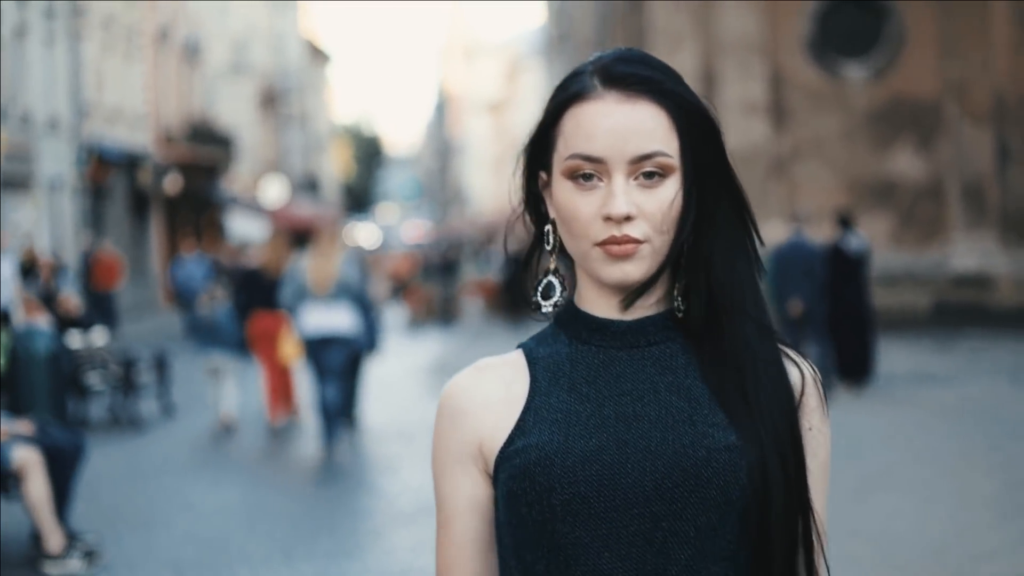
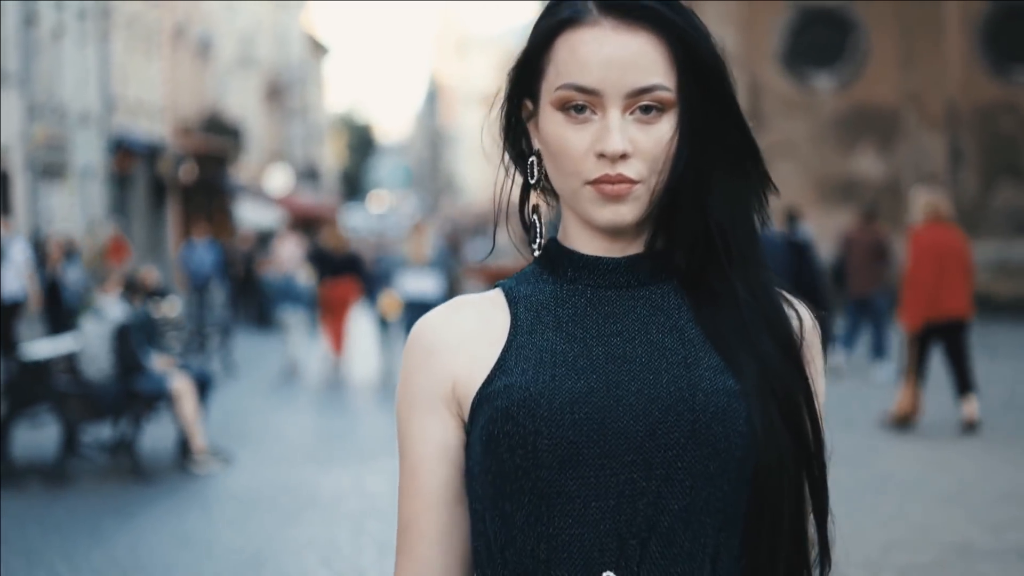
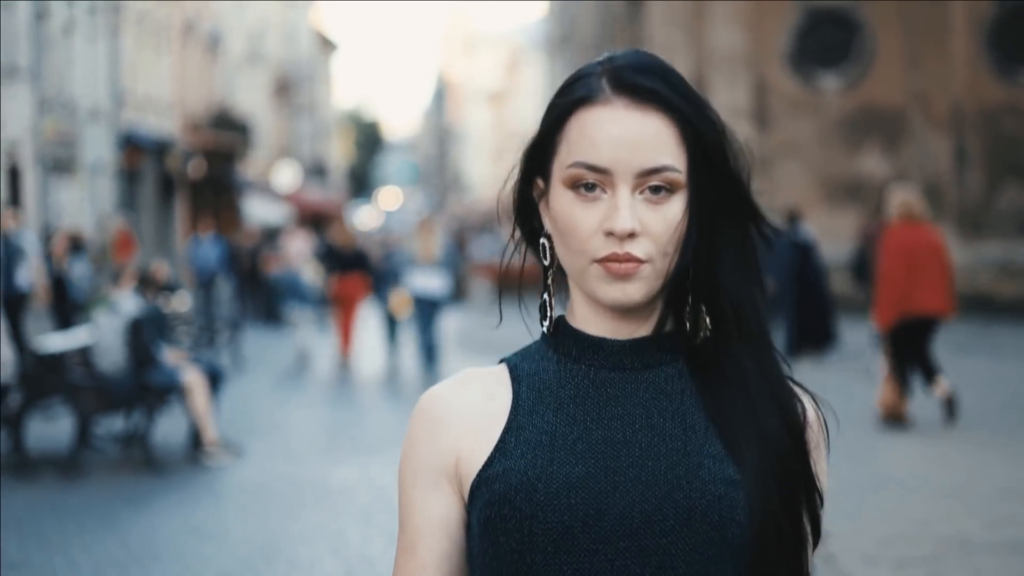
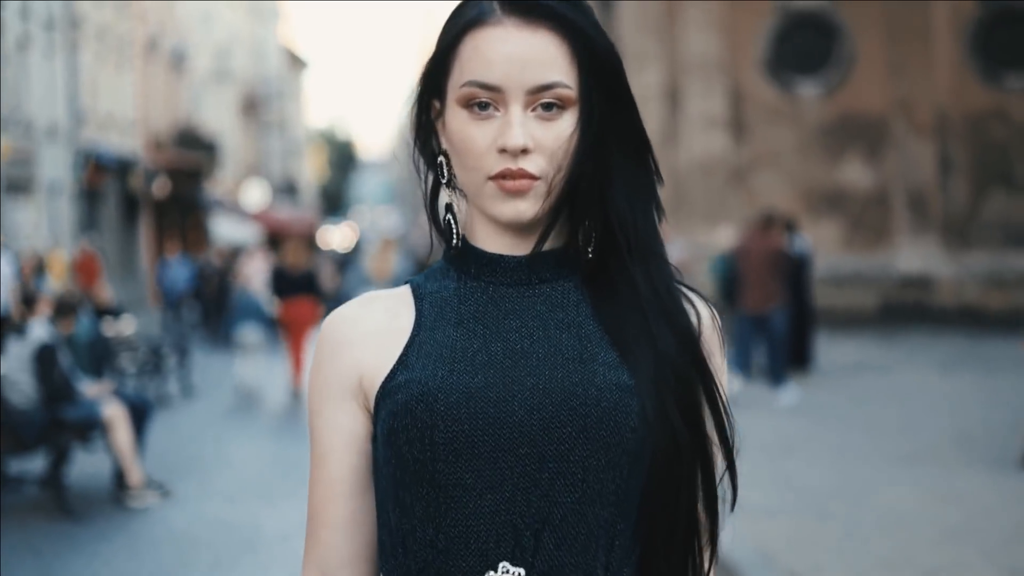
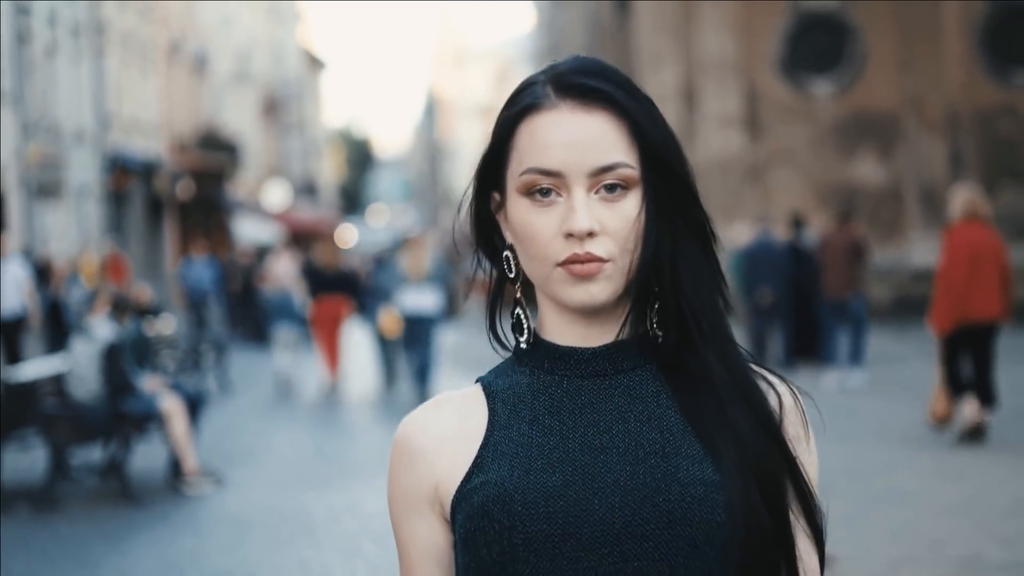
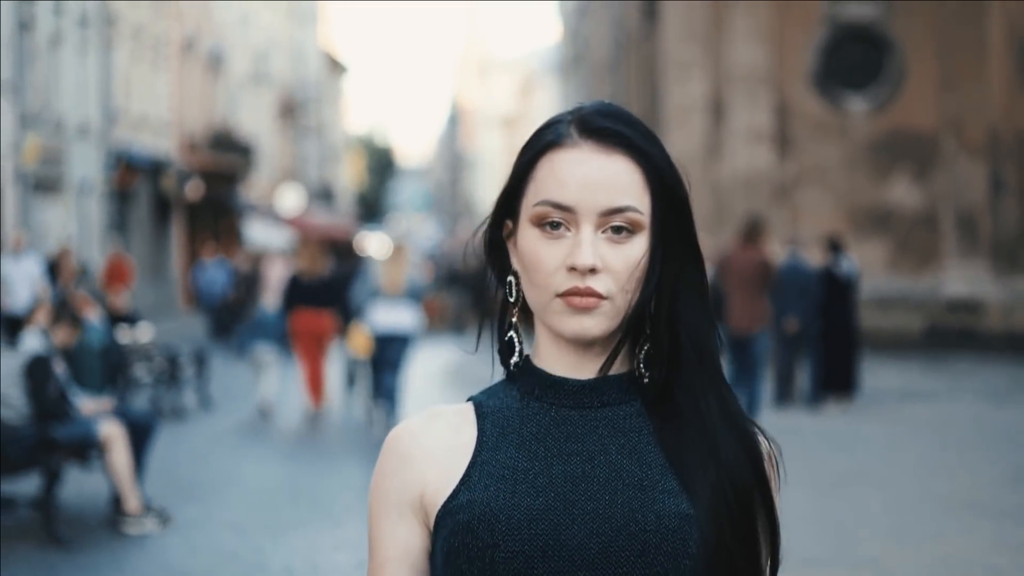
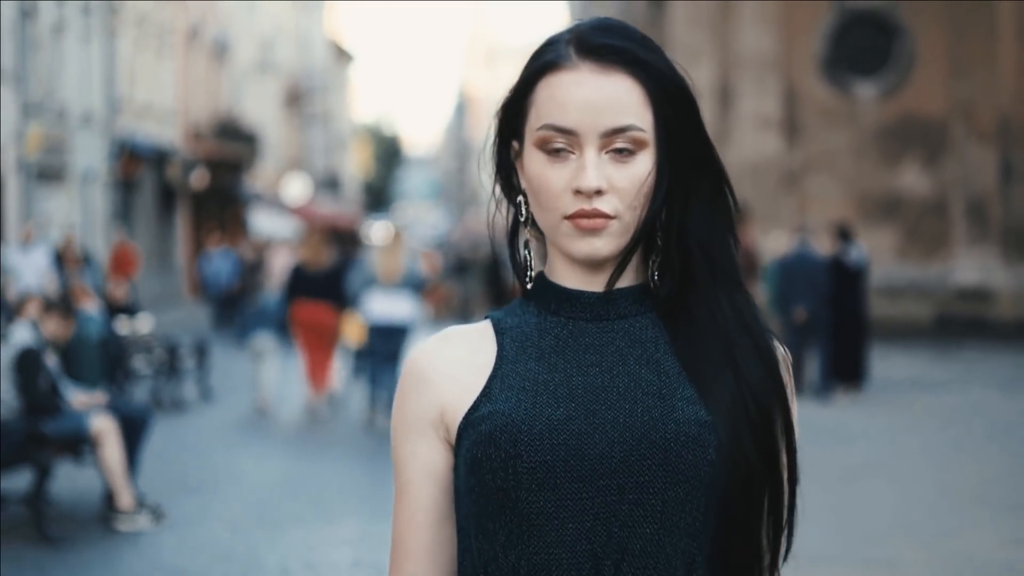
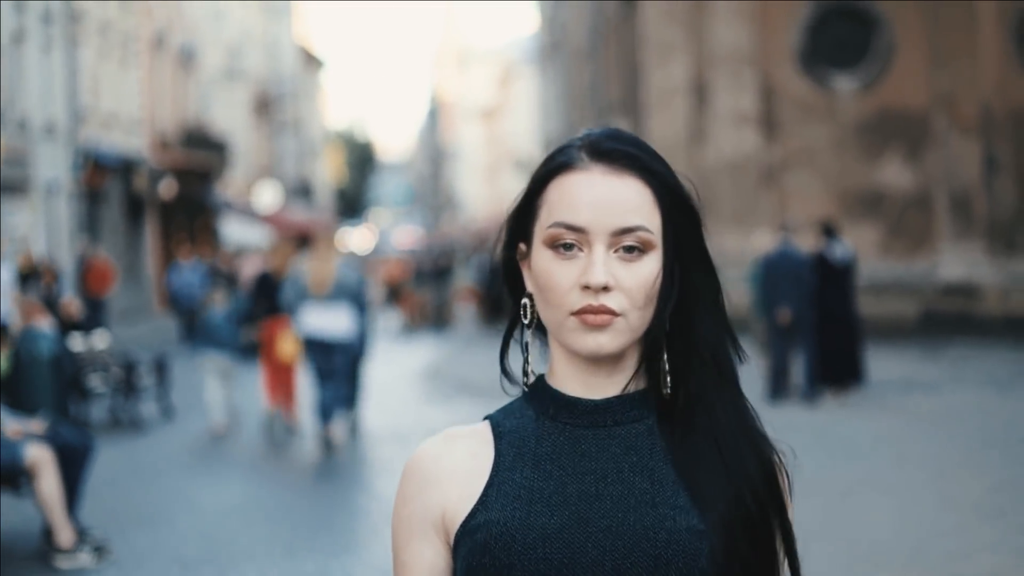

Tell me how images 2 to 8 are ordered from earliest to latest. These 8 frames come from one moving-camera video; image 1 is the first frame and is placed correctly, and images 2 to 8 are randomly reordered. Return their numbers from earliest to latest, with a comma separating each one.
8, 7, 6, 4, 5, 2, 3
